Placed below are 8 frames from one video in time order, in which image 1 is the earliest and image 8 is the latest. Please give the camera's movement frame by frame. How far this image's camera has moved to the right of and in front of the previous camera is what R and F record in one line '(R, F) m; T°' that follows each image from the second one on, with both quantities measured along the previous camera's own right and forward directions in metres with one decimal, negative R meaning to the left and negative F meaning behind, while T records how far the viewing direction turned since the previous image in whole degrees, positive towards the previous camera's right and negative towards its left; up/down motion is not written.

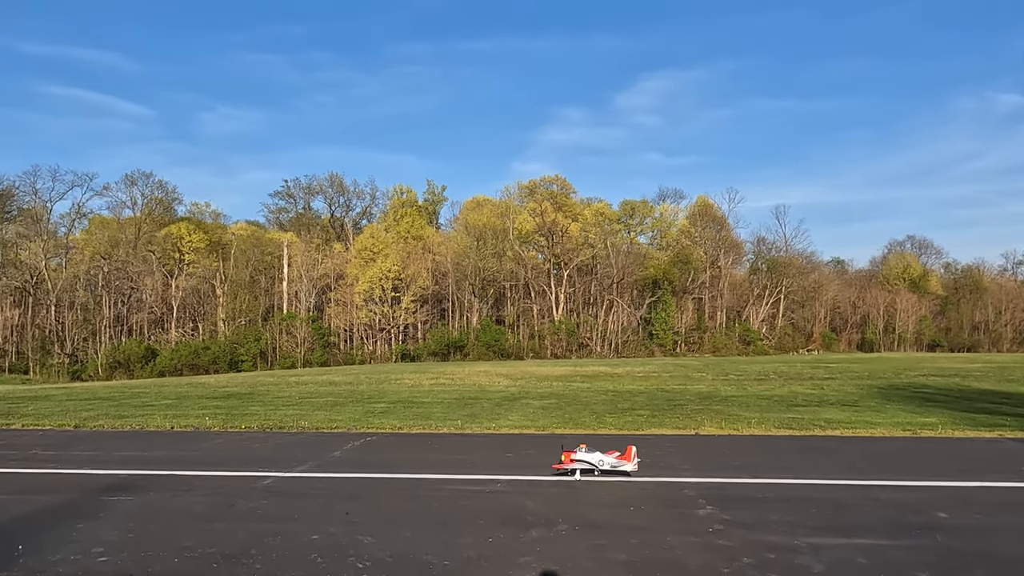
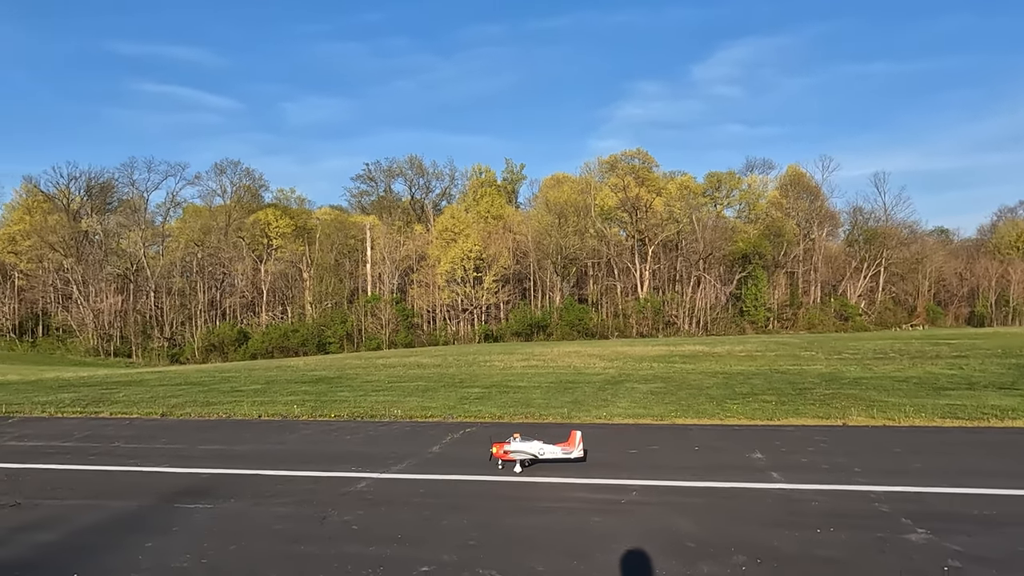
(-0.4, +1.2) m; -6°
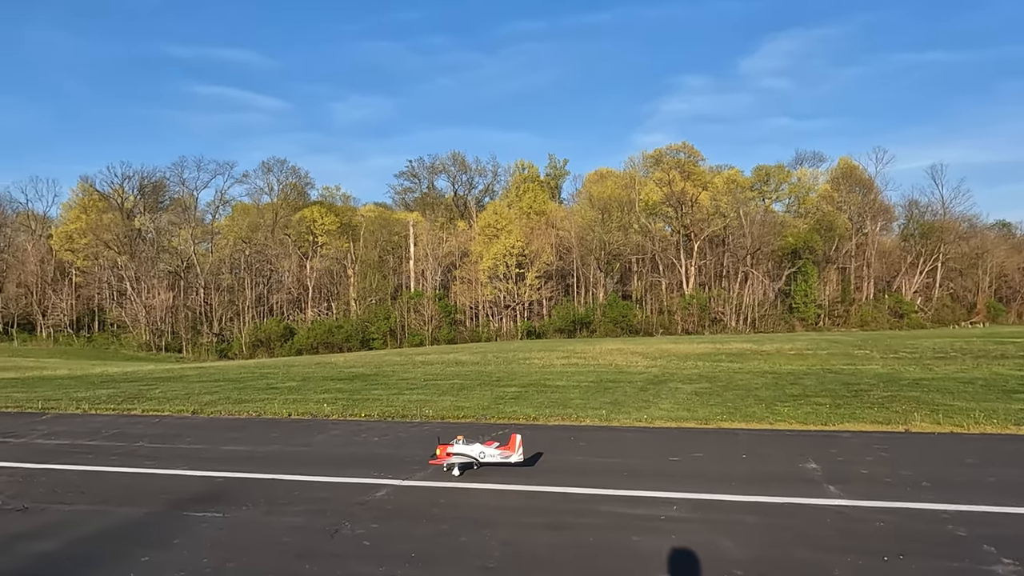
(+0.1, +0.5) m; -3°
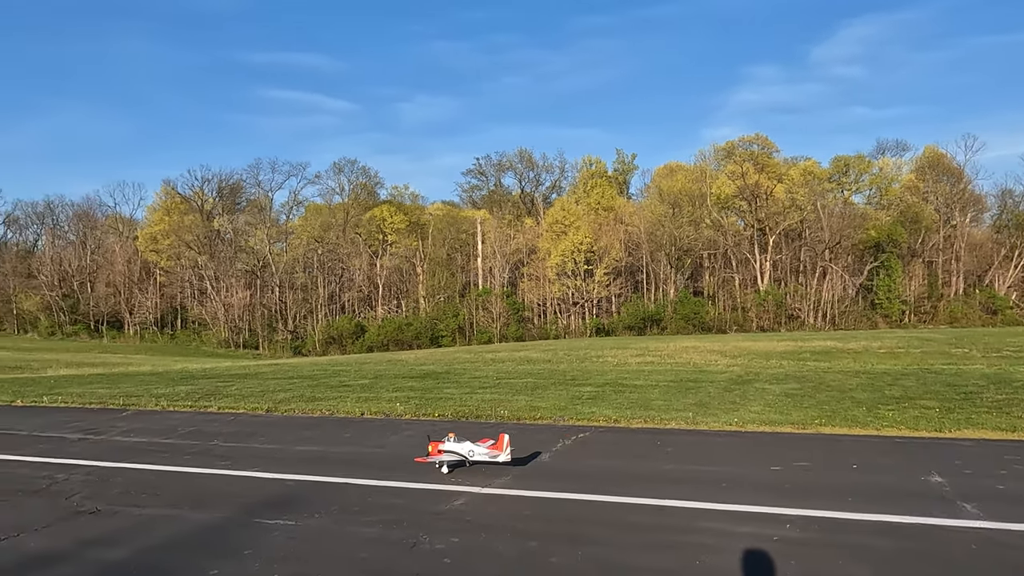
(-0.2, +0.5) m; -5°
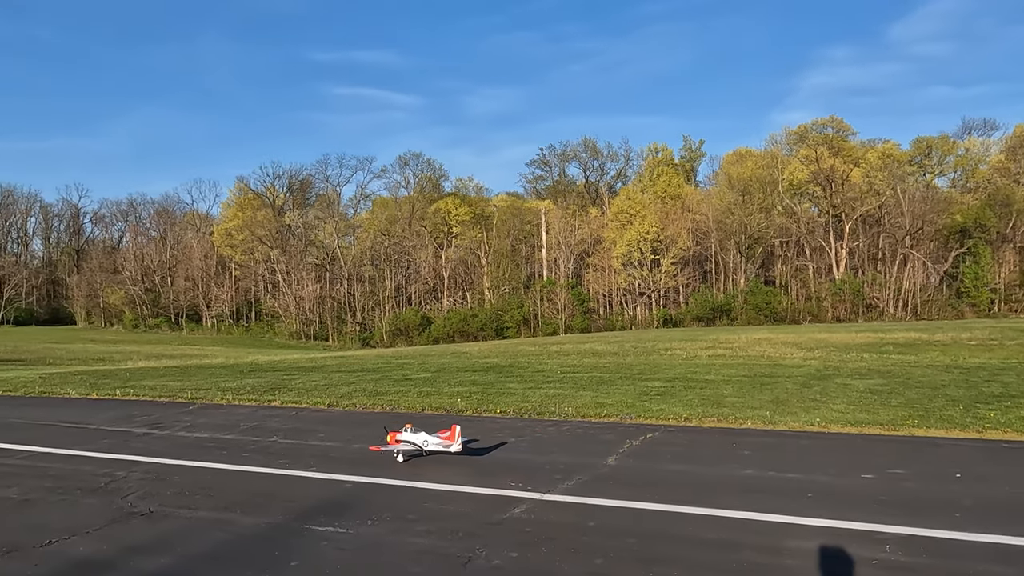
(0.0, +0.4) m; -5°
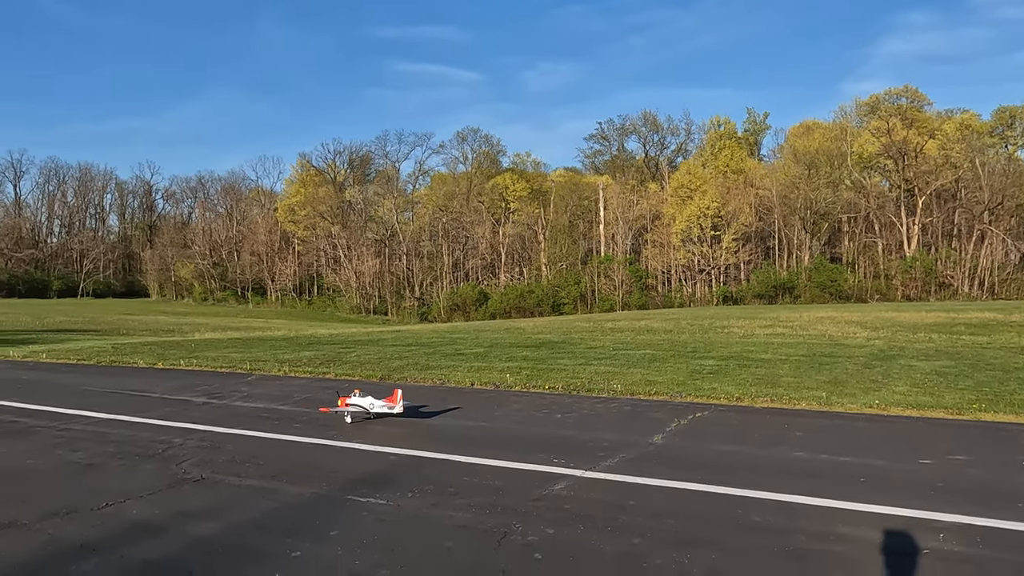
(+0.1, +0.1) m; -4°
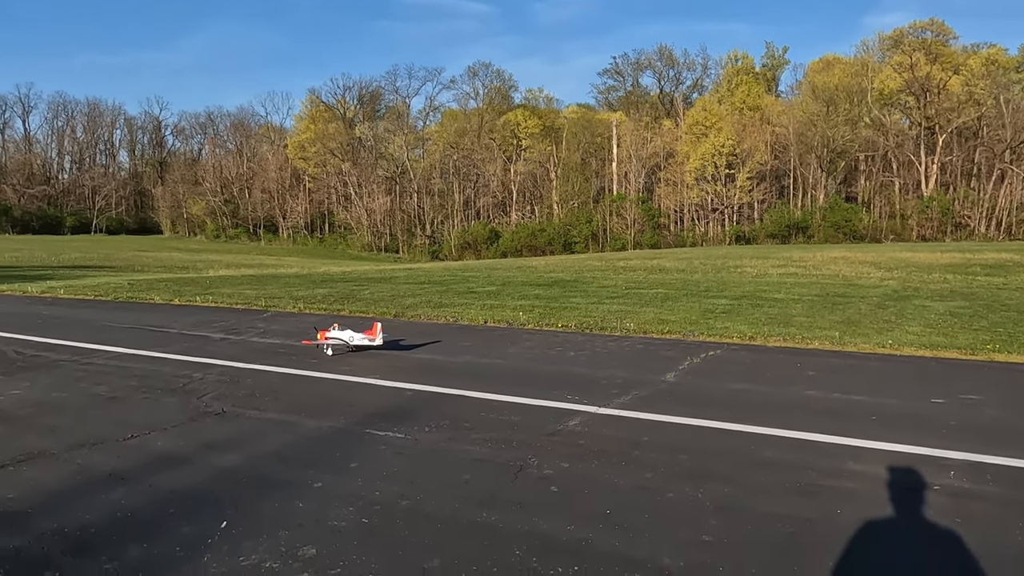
(0.0, 0.0) m; -1°
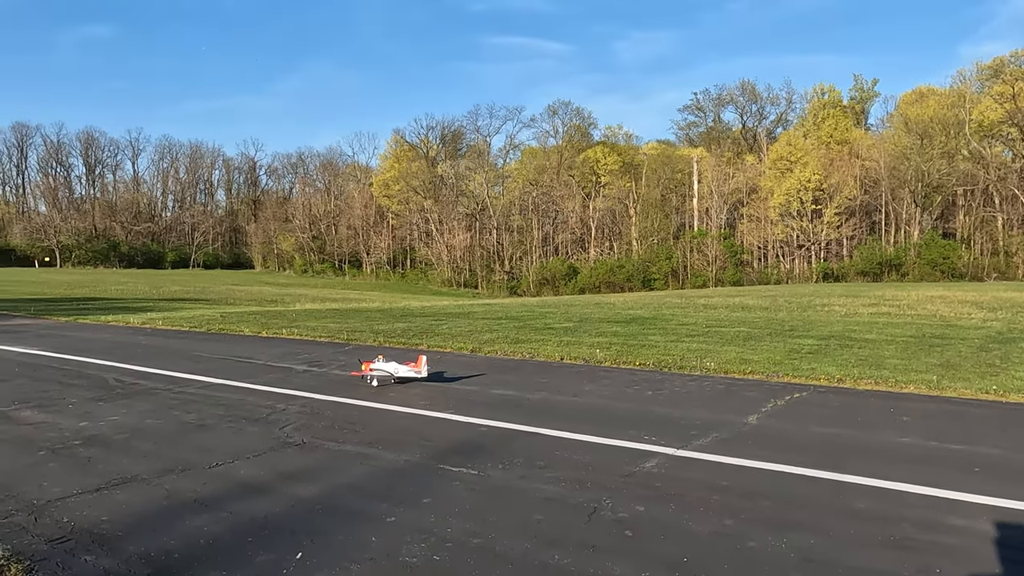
(0.0, 0.0) m; -6°
